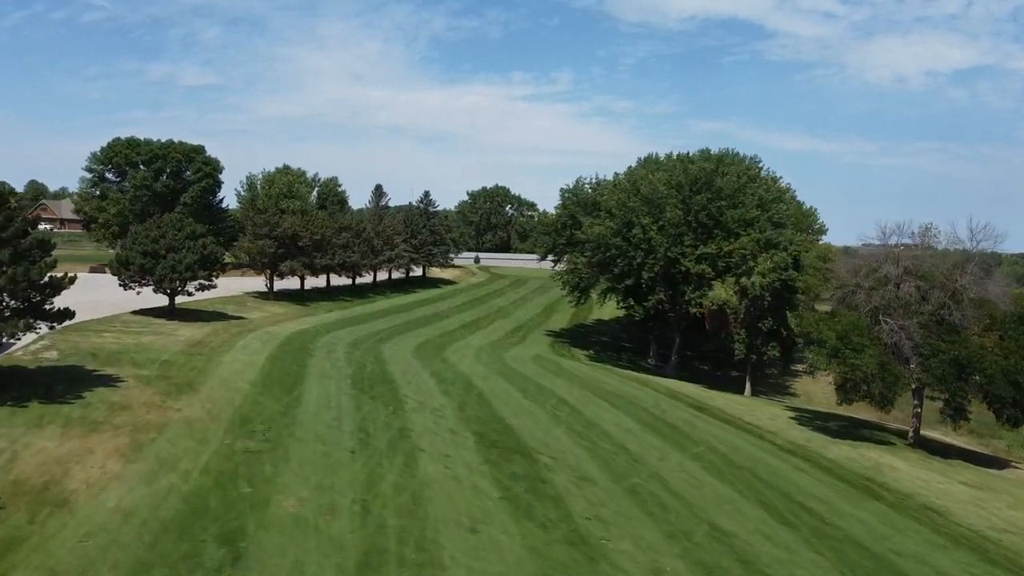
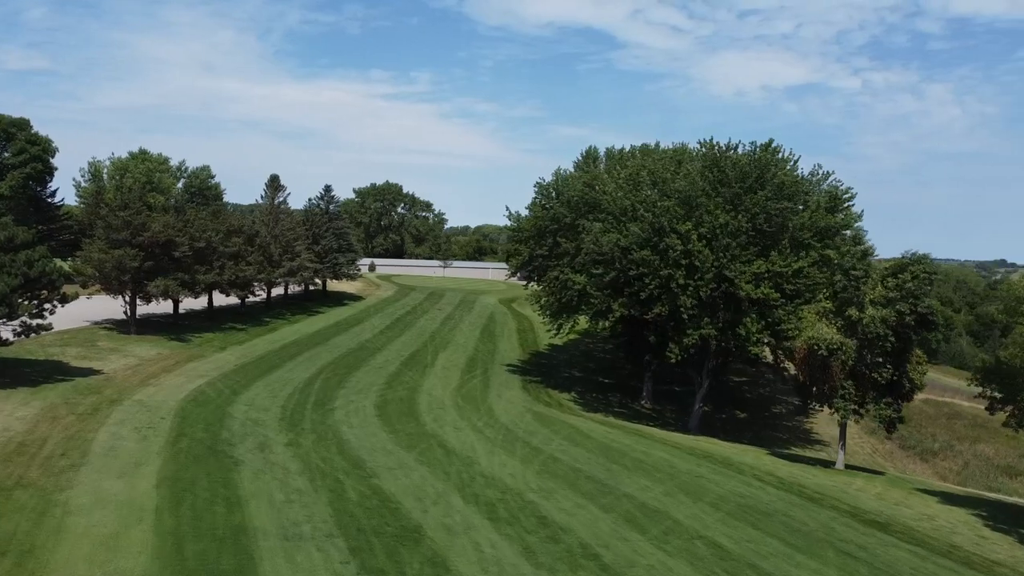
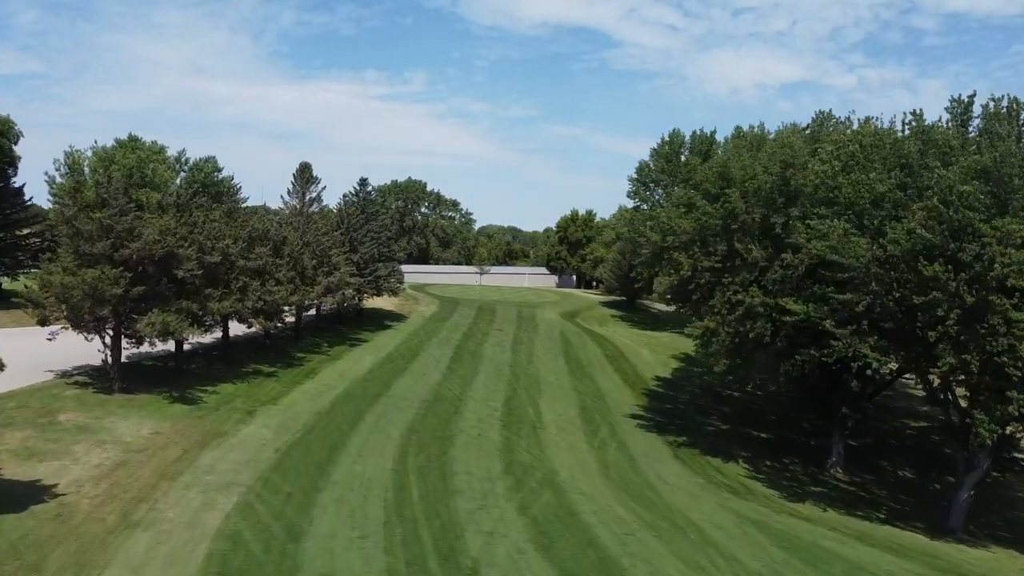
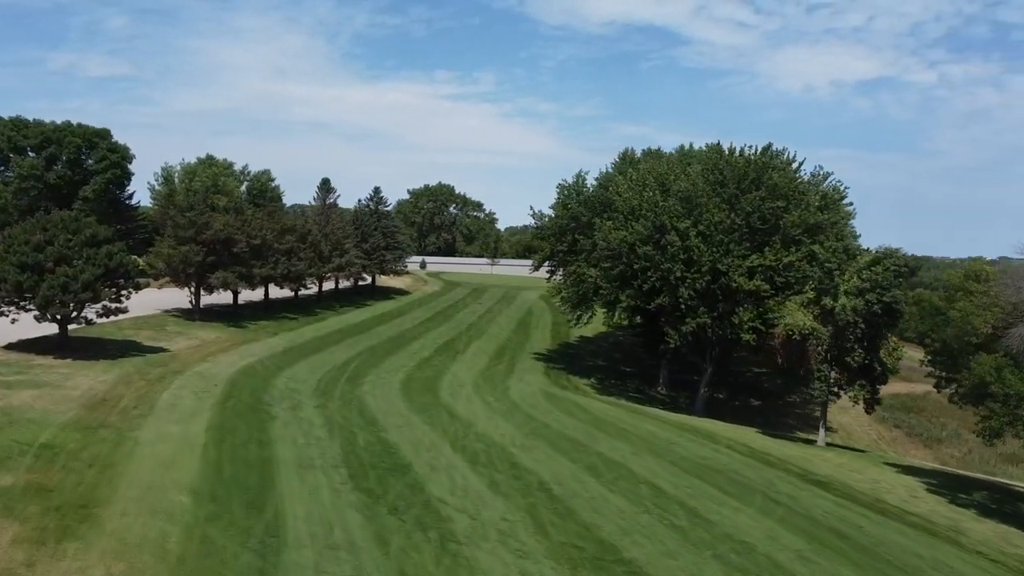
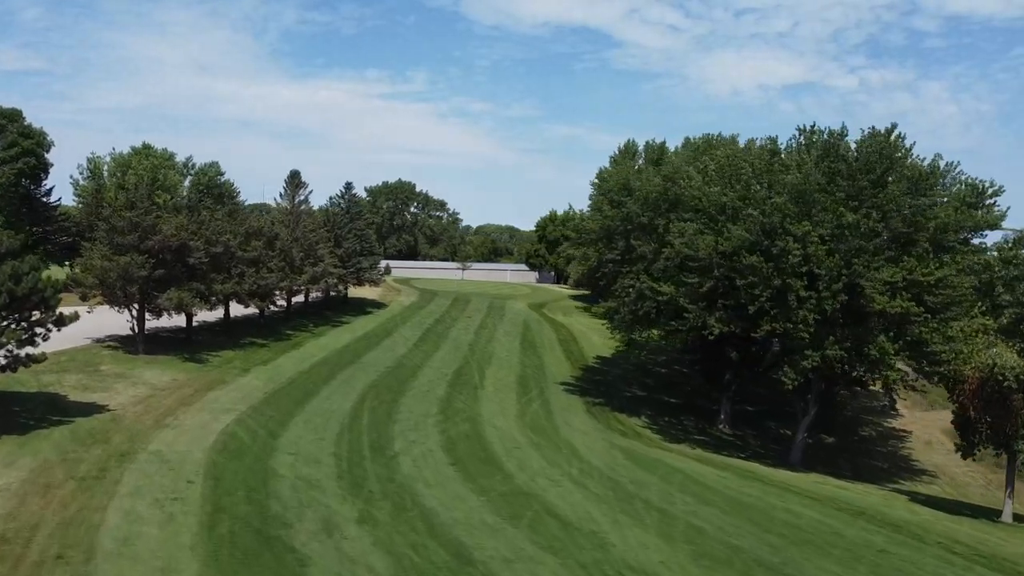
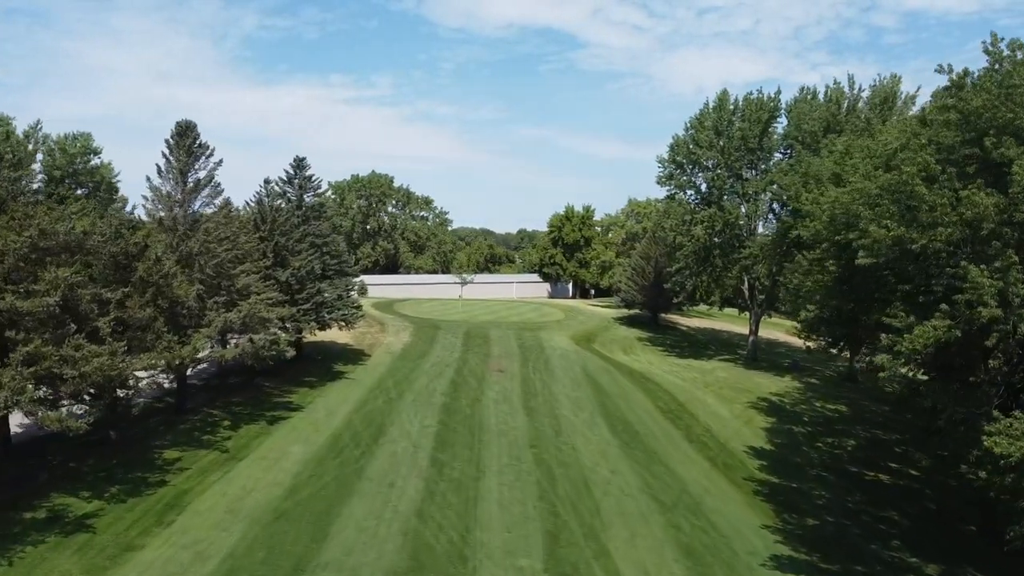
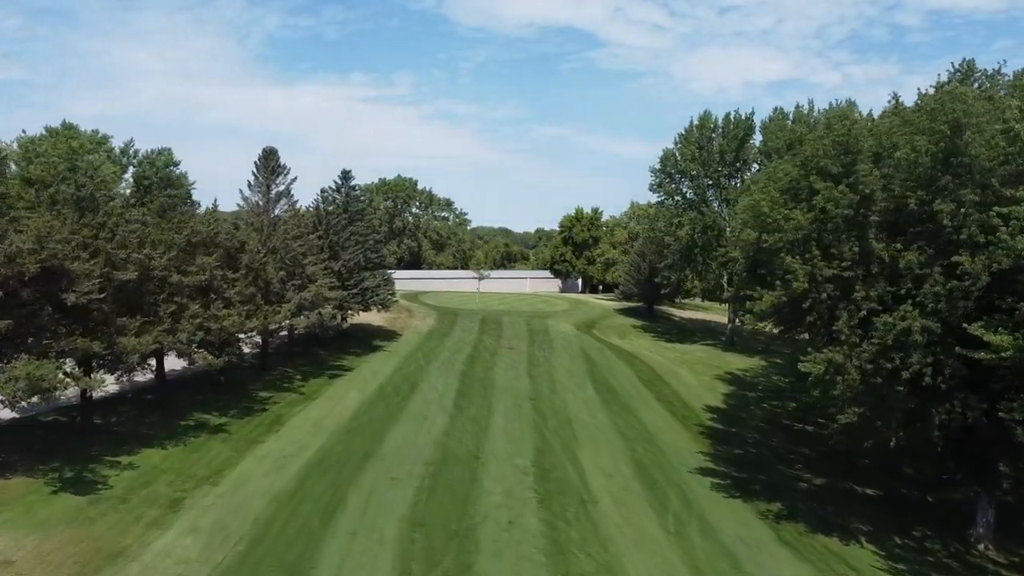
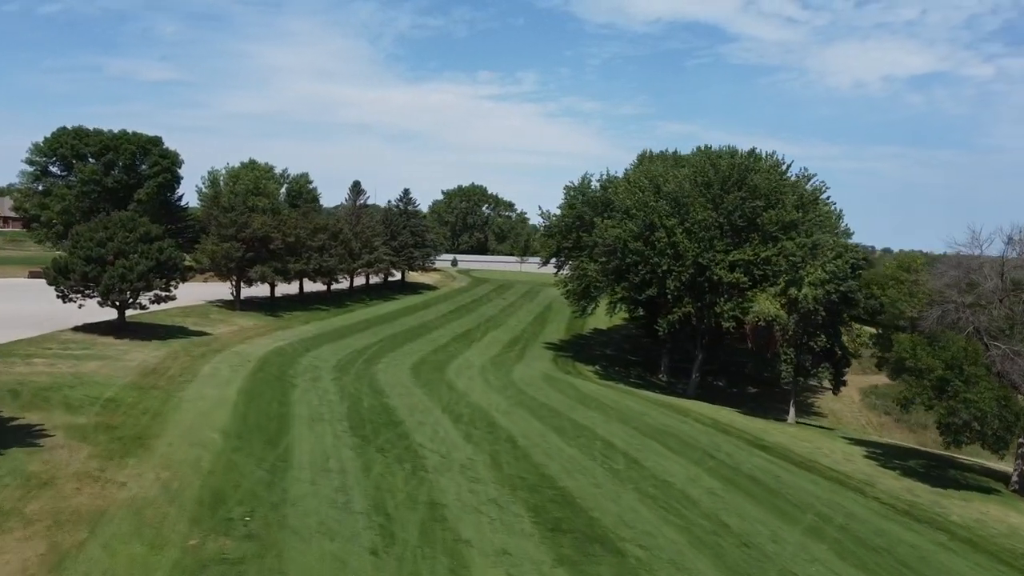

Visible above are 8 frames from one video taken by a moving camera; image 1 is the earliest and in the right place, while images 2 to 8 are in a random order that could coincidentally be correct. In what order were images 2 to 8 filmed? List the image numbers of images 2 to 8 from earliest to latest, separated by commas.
8, 4, 2, 5, 3, 7, 6
